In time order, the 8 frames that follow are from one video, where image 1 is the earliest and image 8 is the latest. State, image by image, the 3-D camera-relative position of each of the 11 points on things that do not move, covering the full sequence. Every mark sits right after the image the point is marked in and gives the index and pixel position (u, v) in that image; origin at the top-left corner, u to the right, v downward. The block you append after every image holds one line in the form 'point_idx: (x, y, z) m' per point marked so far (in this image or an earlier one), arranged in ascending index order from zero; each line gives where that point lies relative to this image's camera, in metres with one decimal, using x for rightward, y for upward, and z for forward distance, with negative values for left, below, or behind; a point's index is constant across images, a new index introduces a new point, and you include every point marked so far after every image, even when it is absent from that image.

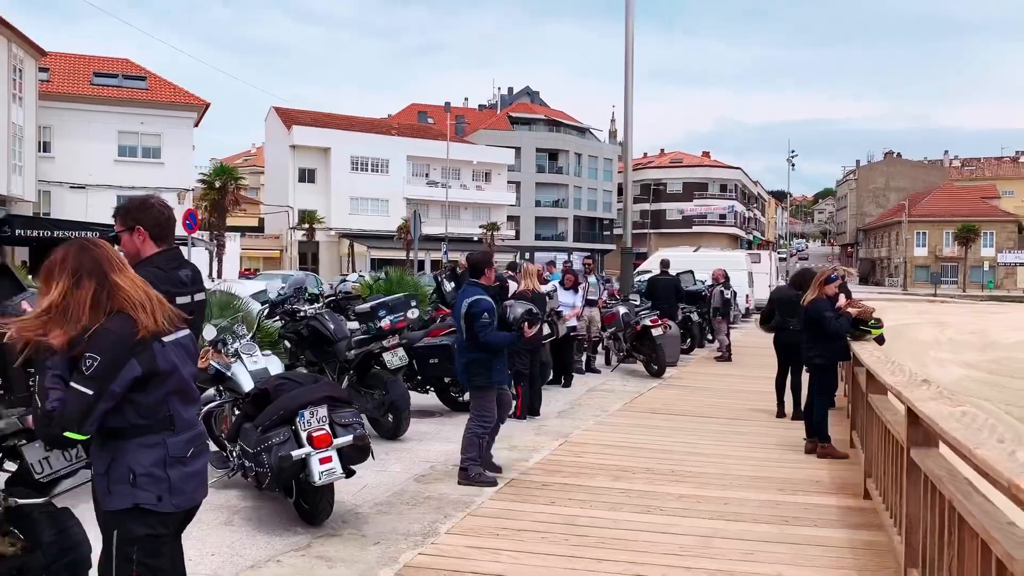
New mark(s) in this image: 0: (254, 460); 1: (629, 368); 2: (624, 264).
0: (-1.5, -1.0, +5.1) m
1: (+1.9, -1.3, +14.3) m
2: (+2.1, +0.5, +16.5) m
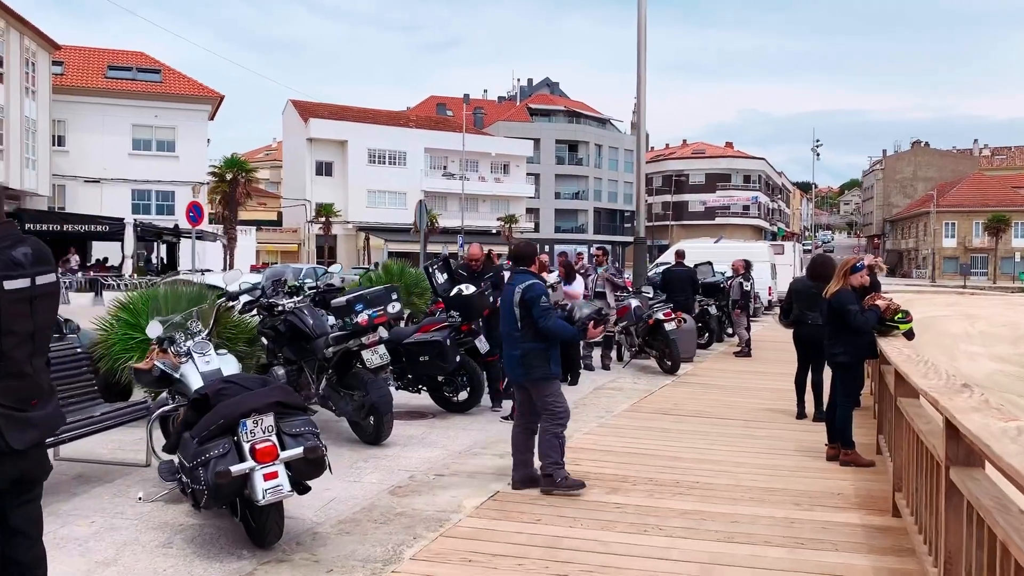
0: (-1.6, -1.0, +4.5) m
1: (+2.0, -1.2, +13.6) m
2: (+2.2, +0.6, +15.7) m
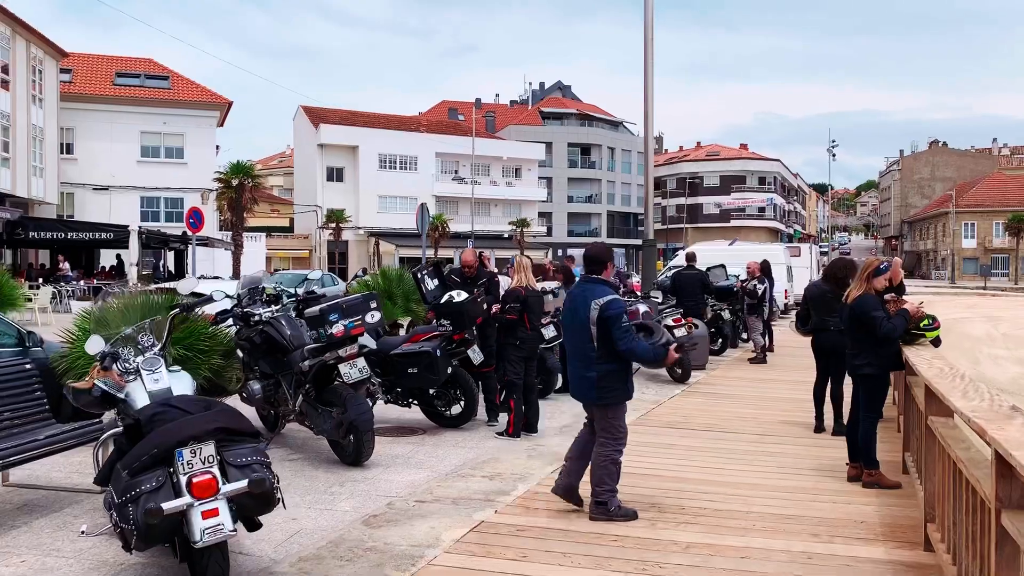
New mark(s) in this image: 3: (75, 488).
0: (-1.7, -1.0, +4.0) m
1: (+2.0, -1.2, +13.0) m
2: (+2.3, +0.5, +15.1) m
3: (-2.9, -1.3, +5.9) m
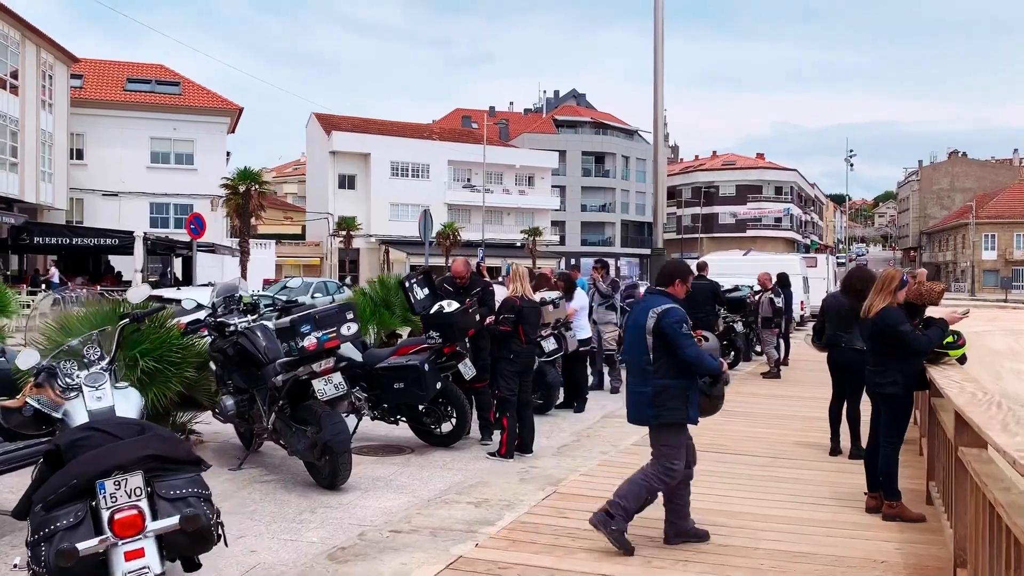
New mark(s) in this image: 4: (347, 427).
0: (-1.9, -1.0, +3.5) m
1: (+2.0, -1.4, +12.4) m
2: (+2.3, +0.3, +14.6) m
3: (-3.0, -1.4, +5.4) m
4: (-1.1, -1.0, +6.1) m
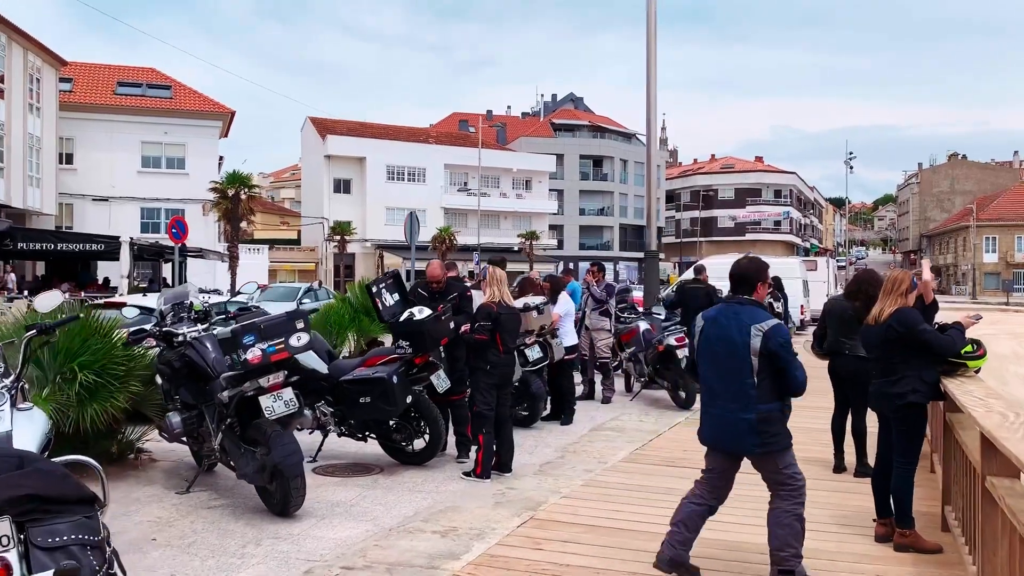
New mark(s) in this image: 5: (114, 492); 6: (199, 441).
0: (-2.1, -1.1, +2.9) m
1: (+1.9, -1.4, +11.8) m
2: (+2.2, +0.3, +14.0) m
3: (-3.2, -1.4, +4.8) m
4: (-1.3, -1.0, +5.5) m
5: (-2.7, -1.4, +6.1) m
6: (-2.2, -1.1, +6.3) m
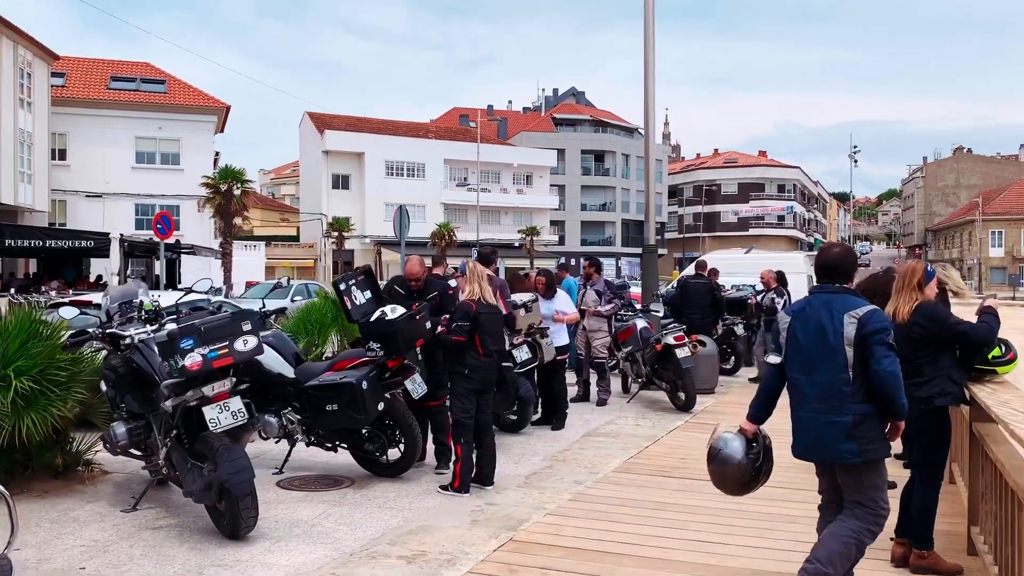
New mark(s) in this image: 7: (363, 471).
0: (-2.2, -1.1, +2.3) m
1: (+1.7, -1.4, +11.2) m
2: (+2.0, +0.3, +13.4) m
3: (-3.3, -1.4, +4.2) m
4: (-1.5, -1.0, +5.0) m
5: (-2.9, -1.4, +5.5) m
6: (-2.4, -1.1, +5.7) m
7: (-1.1, -1.4, +6.9) m
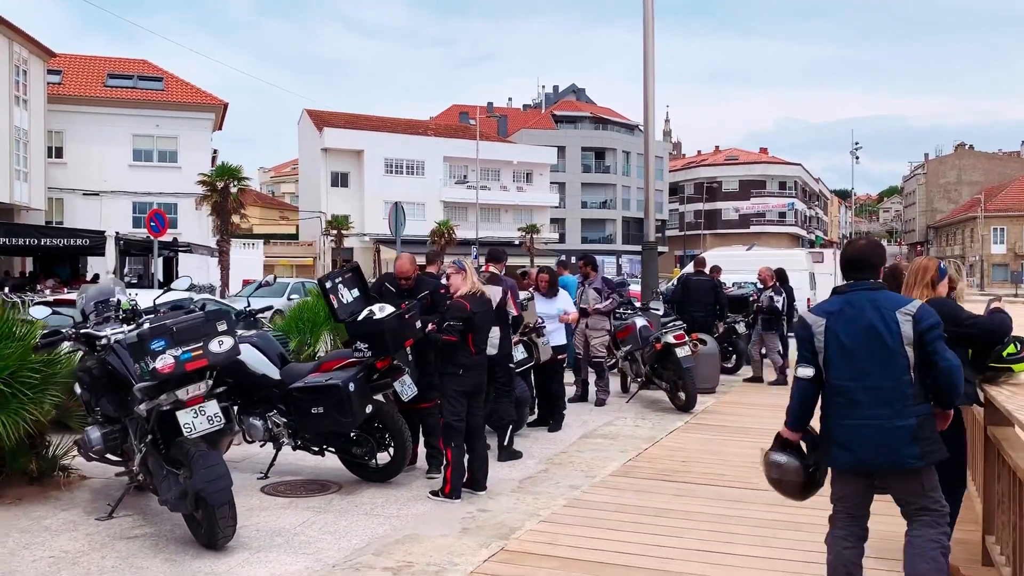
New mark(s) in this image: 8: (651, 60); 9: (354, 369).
0: (-2.3, -1.1, +2.1) m
1: (+1.7, -1.4, +11.0) m
2: (+2.0, +0.4, +13.2) m
3: (-3.3, -1.4, +4.0) m
4: (-1.5, -1.0, +4.7) m
5: (-2.9, -1.4, +5.3) m
6: (-2.4, -1.0, +5.5) m
7: (-1.2, -1.4, +6.6) m
8: (+2.5, +4.0, +15.7) m
9: (-1.1, -0.5, +6.1) m
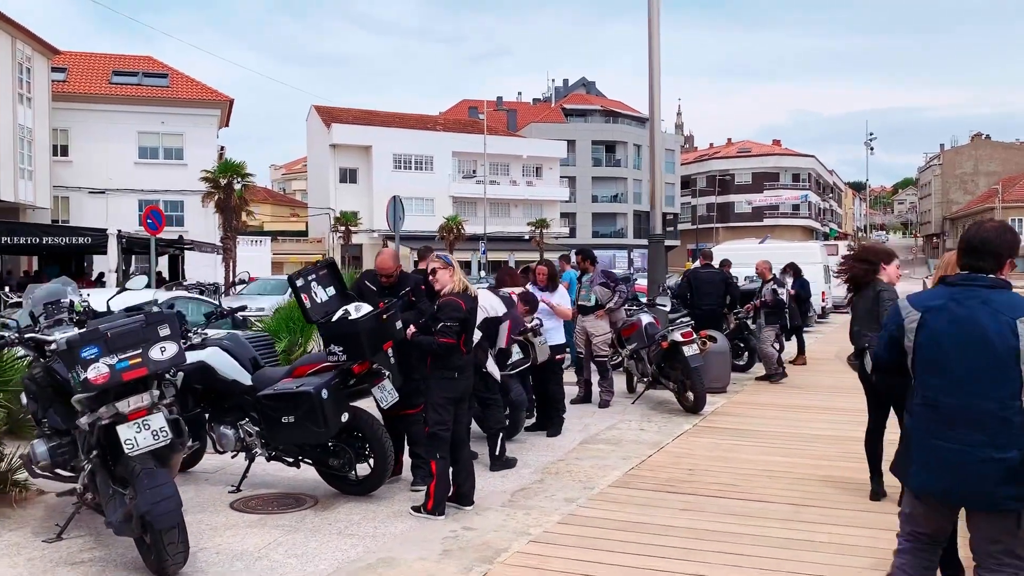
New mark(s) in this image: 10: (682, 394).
0: (-2.4, -1.1, +1.6) m
1: (+1.7, -1.3, +10.5) m
2: (+2.0, +0.4, +12.6) m
3: (-3.4, -1.4, +3.6) m
4: (-1.6, -1.0, +4.3) m
5: (-3.0, -1.4, +4.8) m
6: (-2.5, -1.0, +5.0) m
7: (-1.3, -1.4, +6.1) m
8: (+2.5, +4.1, +15.1) m
9: (-1.2, -0.5, +5.6) m
10: (+1.9, -1.2, +9.7) m
